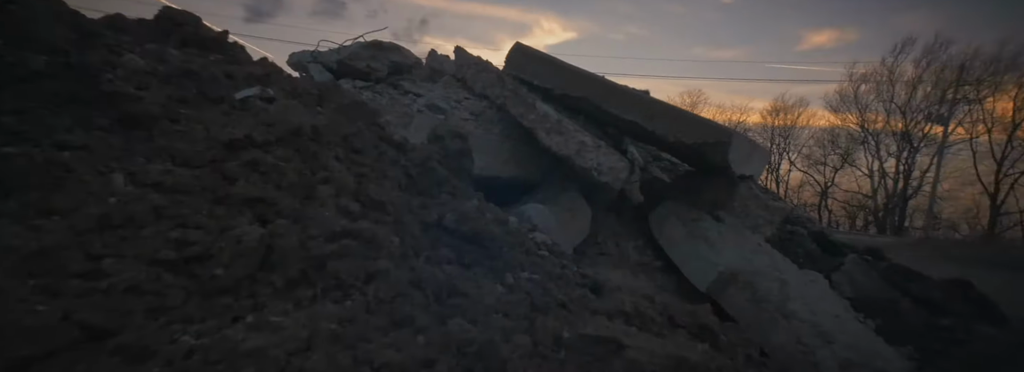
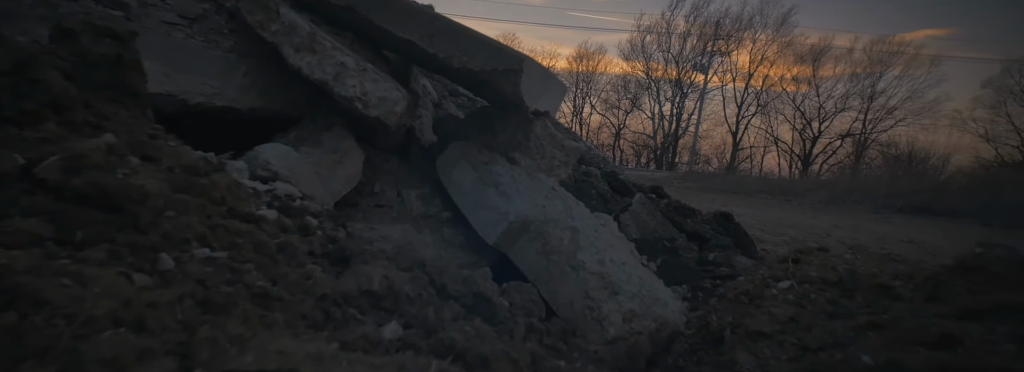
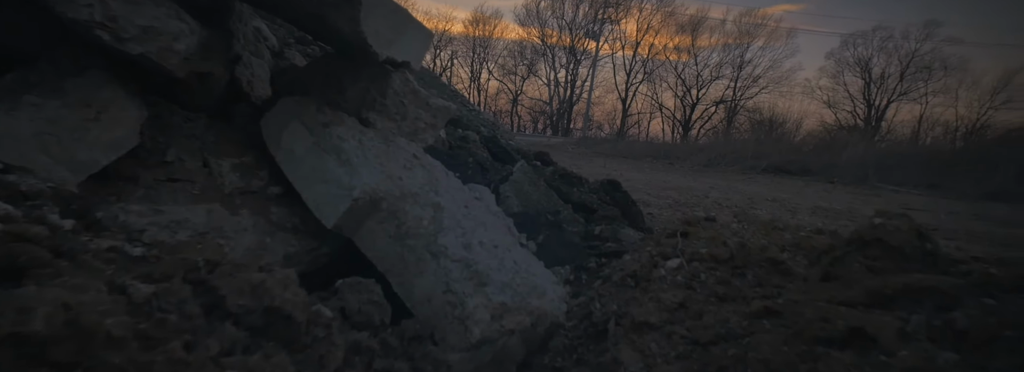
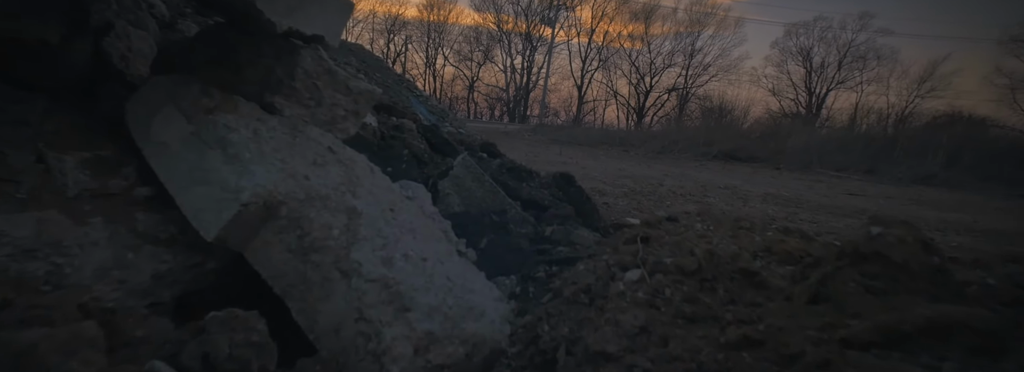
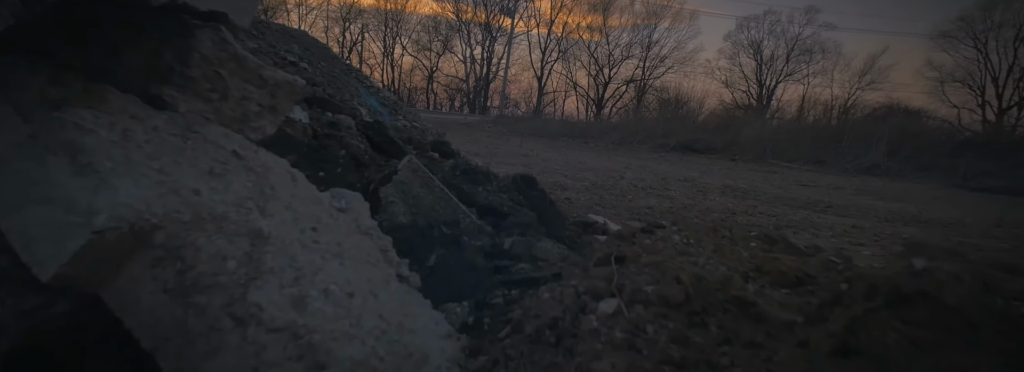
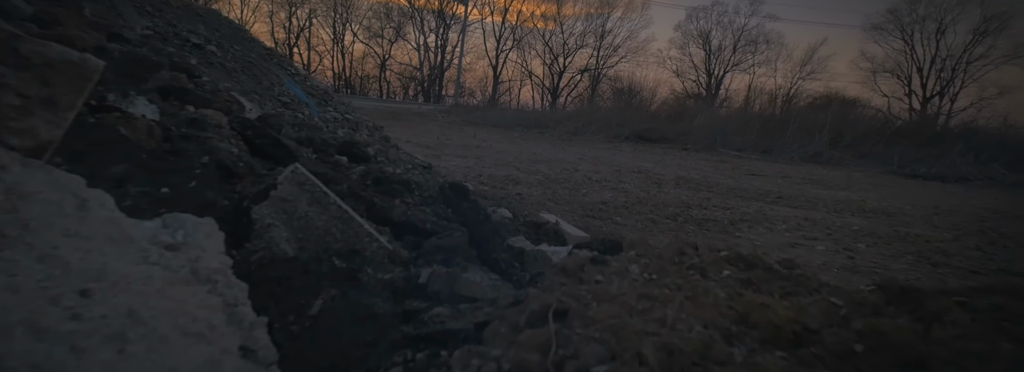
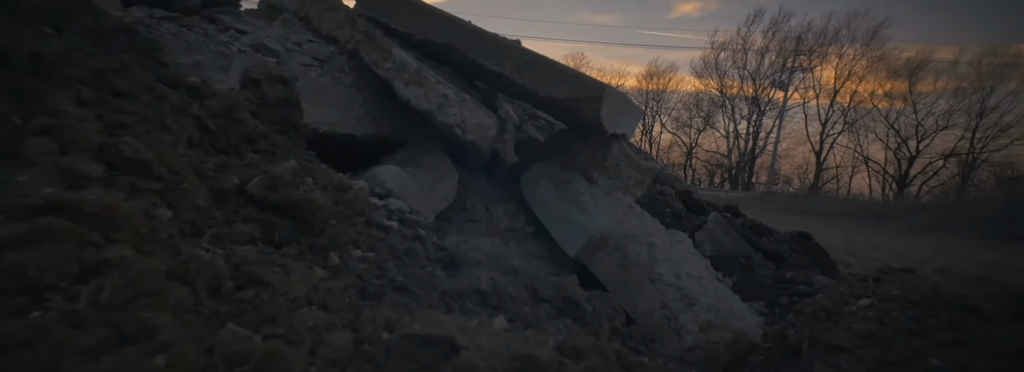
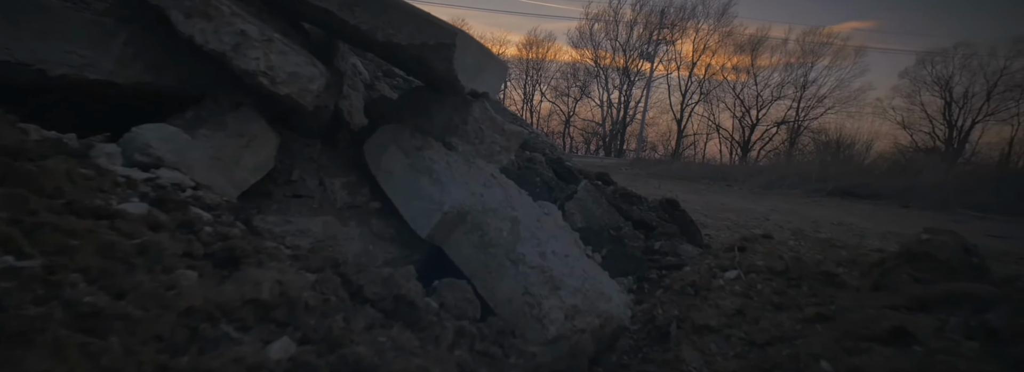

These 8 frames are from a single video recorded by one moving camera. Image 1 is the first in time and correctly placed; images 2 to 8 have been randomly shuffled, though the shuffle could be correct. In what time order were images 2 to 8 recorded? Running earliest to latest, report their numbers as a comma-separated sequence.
7, 2, 8, 3, 4, 5, 6
